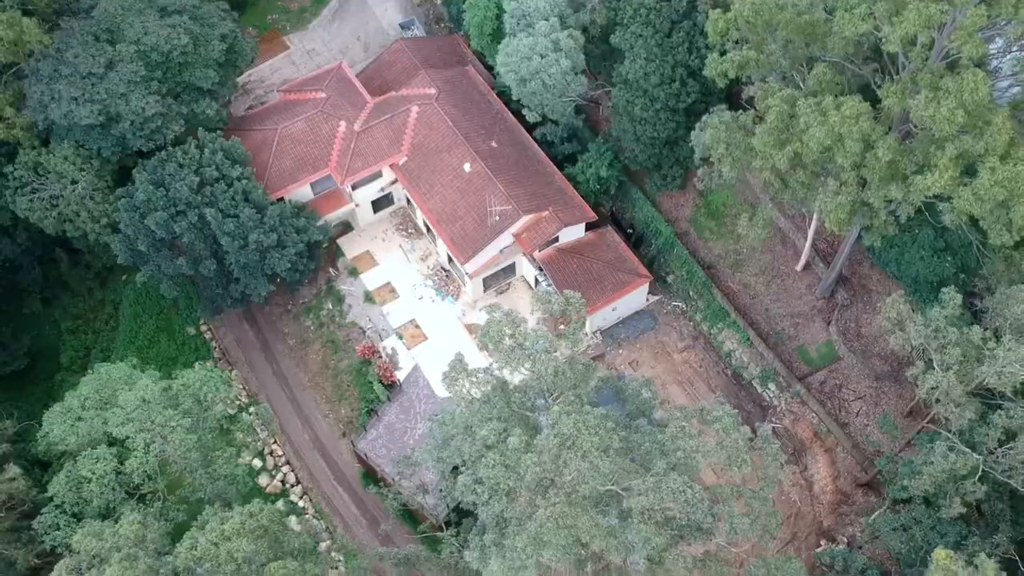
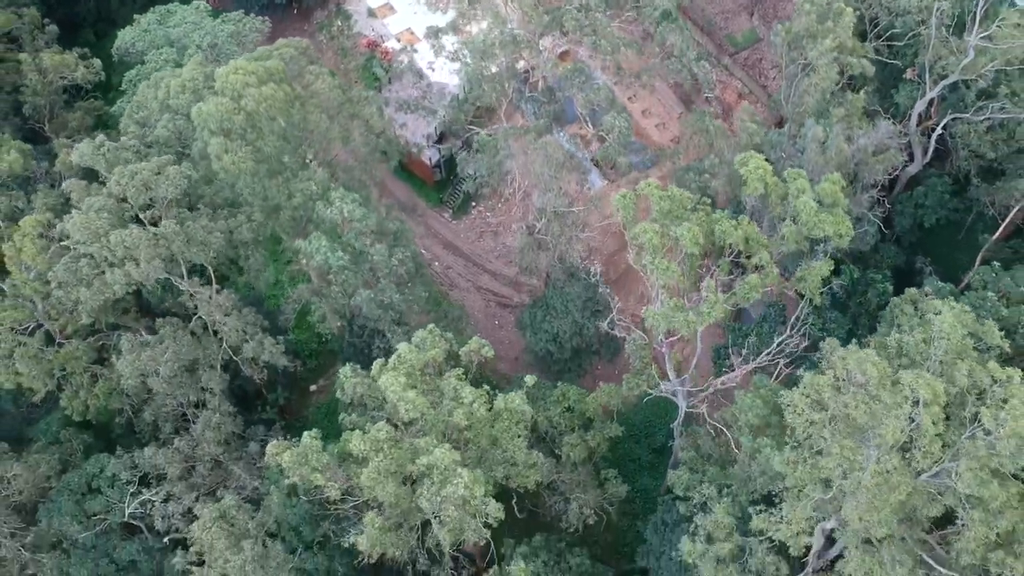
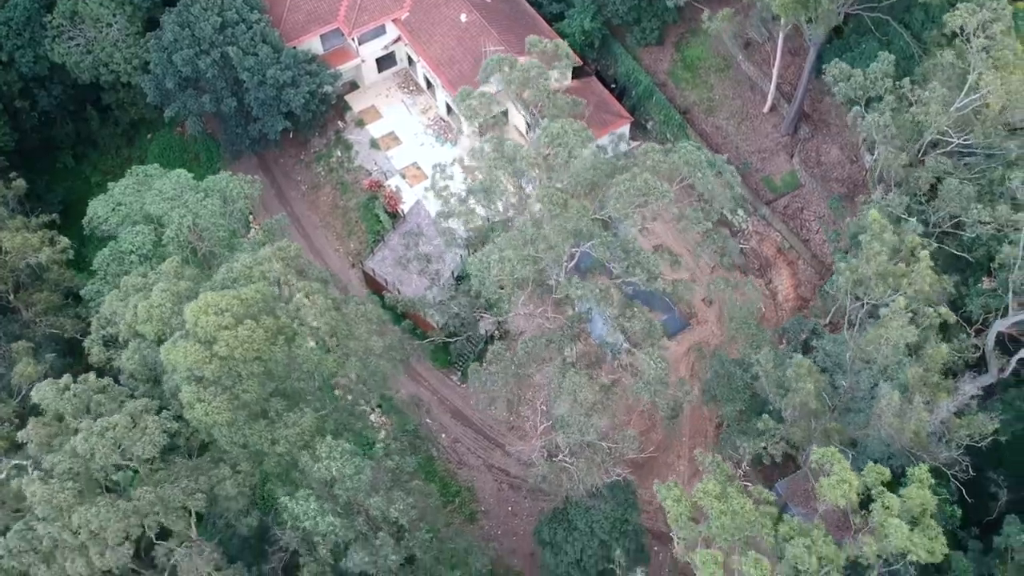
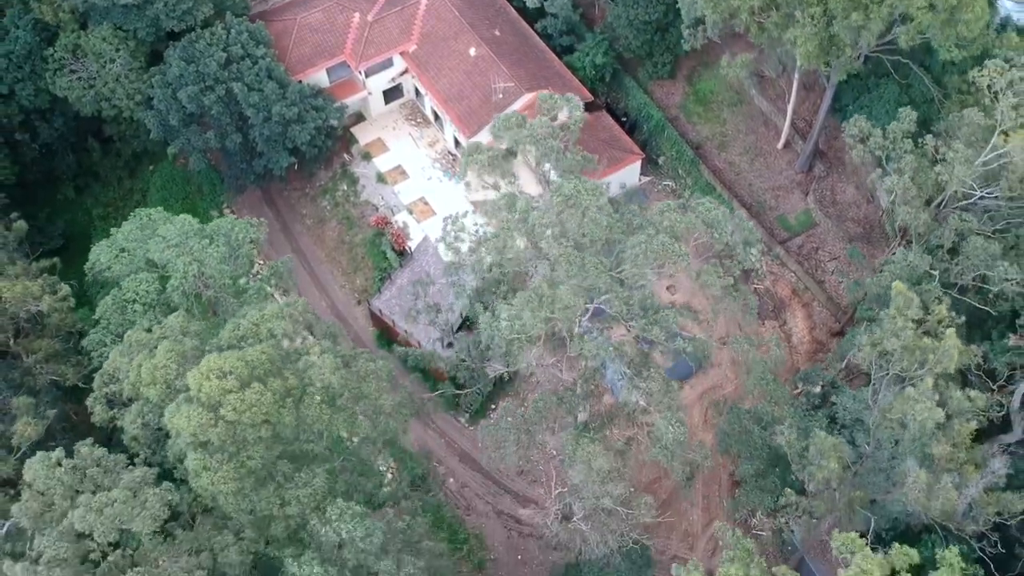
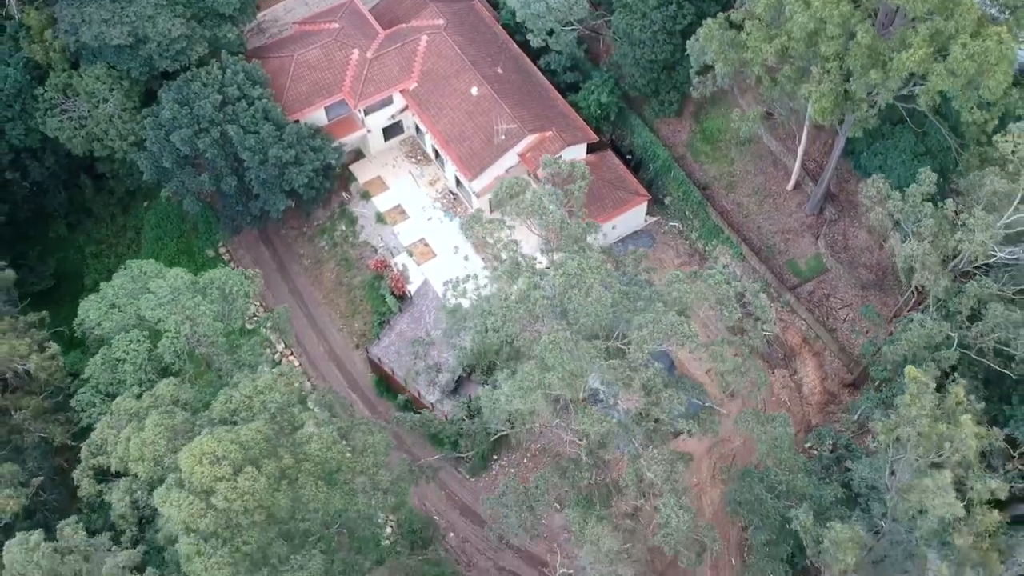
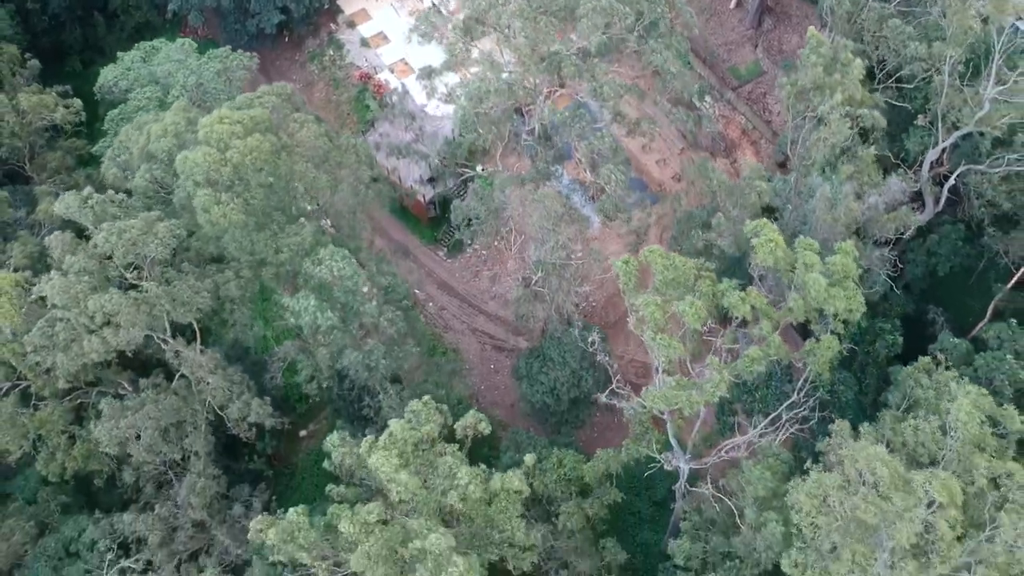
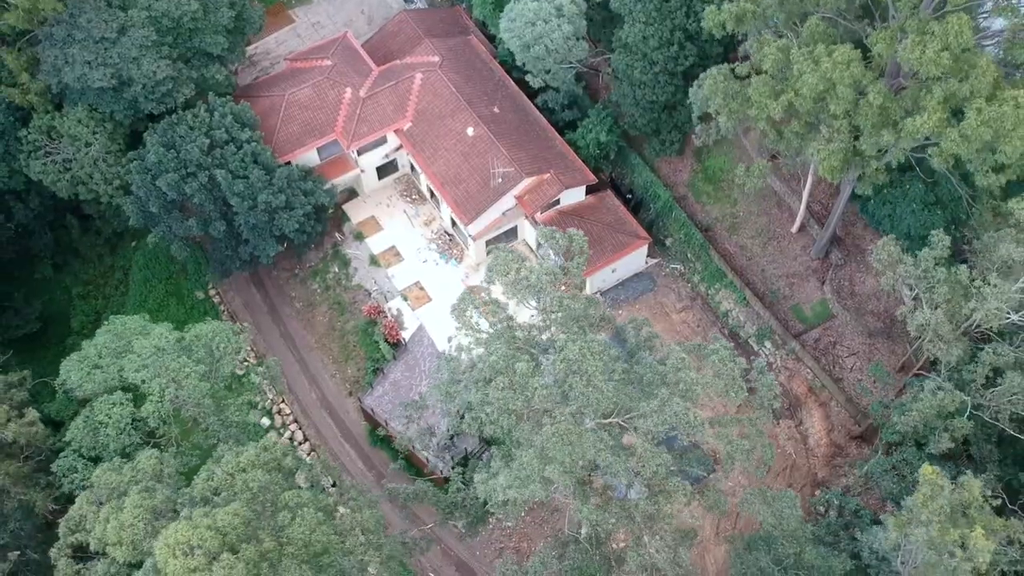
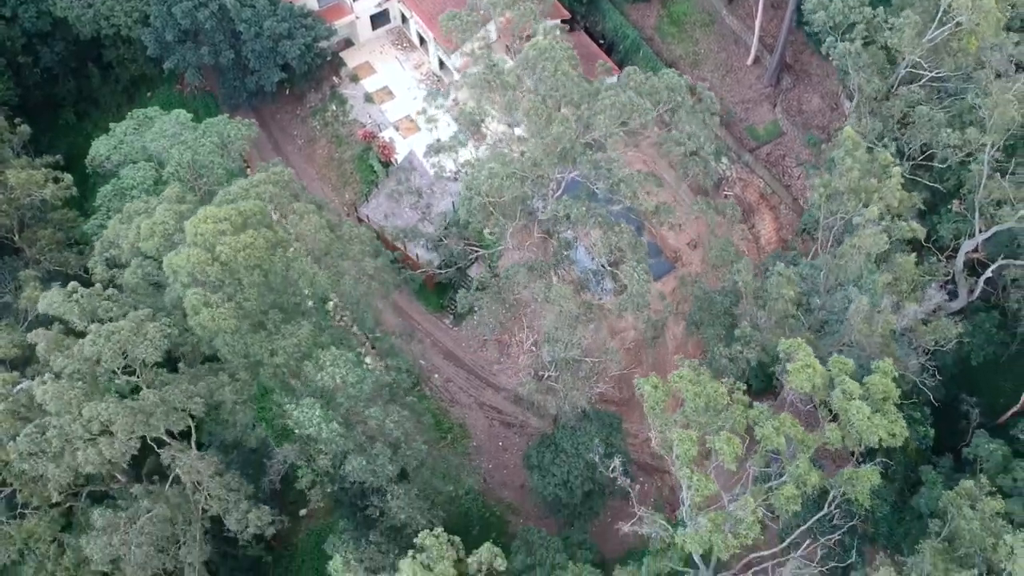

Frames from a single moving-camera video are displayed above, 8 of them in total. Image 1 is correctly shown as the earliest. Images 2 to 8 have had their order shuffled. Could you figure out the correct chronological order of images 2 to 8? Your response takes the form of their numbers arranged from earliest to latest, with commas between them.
7, 5, 4, 3, 8, 6, 2
